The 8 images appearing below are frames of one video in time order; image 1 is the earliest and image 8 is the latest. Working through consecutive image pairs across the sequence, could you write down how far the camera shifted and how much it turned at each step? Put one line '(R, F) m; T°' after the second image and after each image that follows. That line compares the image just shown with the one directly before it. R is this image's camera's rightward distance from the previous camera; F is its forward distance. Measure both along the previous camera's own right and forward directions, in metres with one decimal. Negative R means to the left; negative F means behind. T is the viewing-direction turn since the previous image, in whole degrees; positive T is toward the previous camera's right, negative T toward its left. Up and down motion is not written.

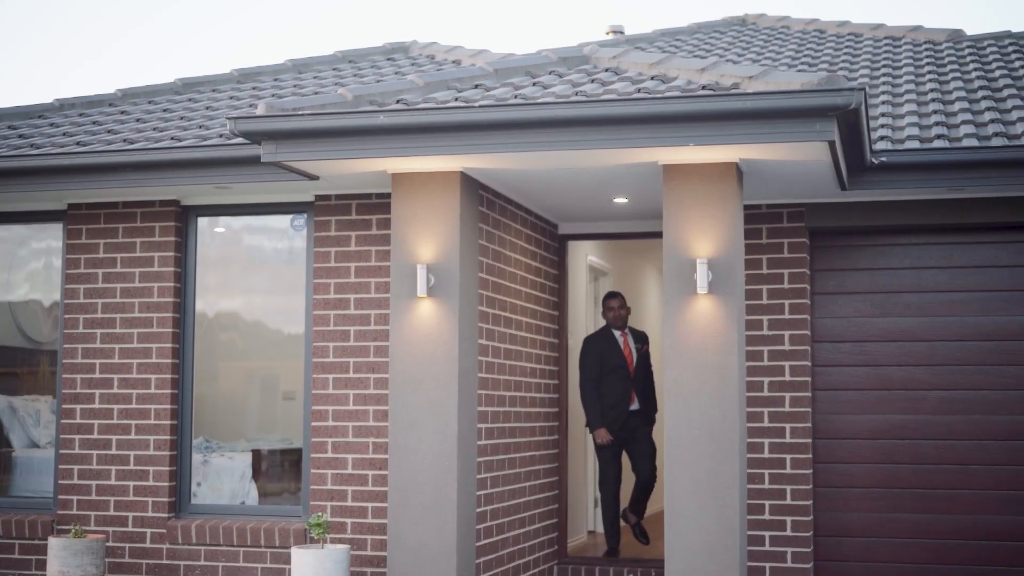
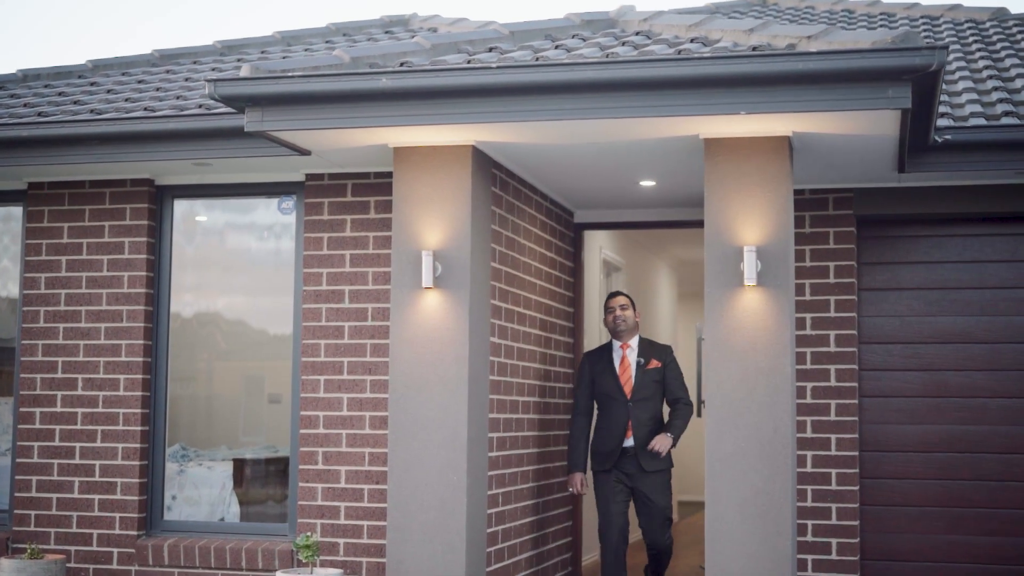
(-0.1, +0.8) m; +1°
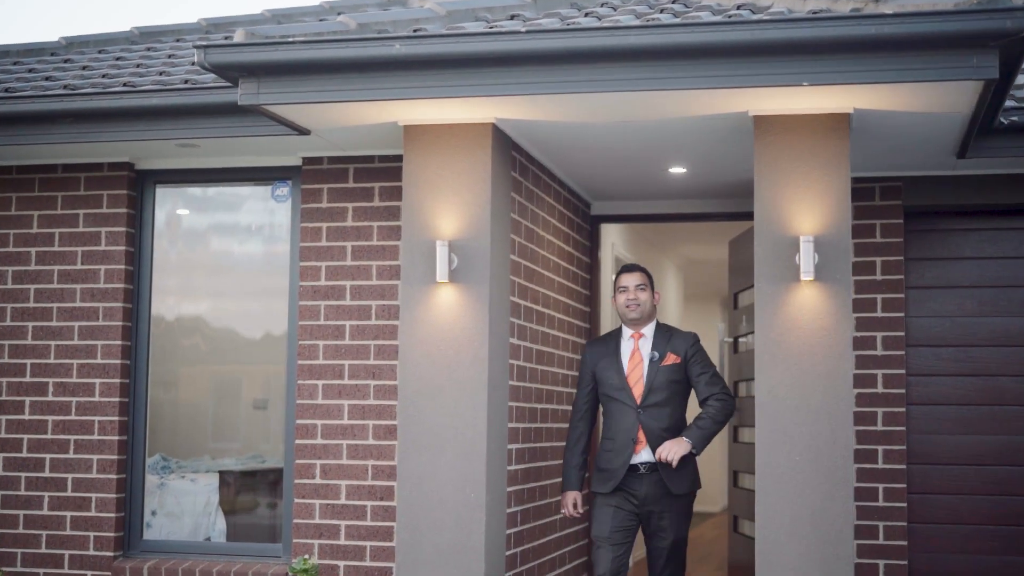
(-0.2, +0.6) m; +1°
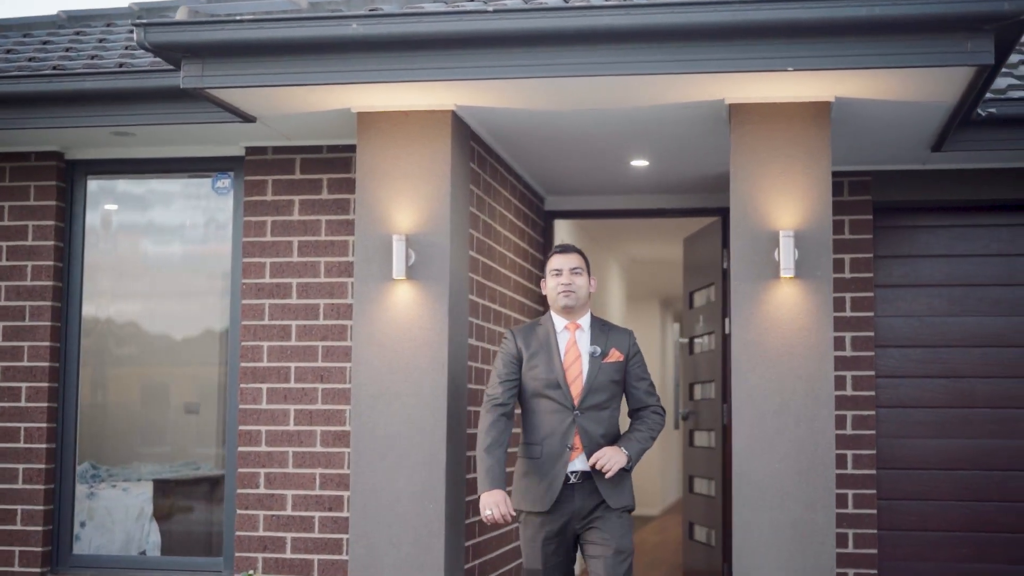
(-0.1, +0.3) m; +3°
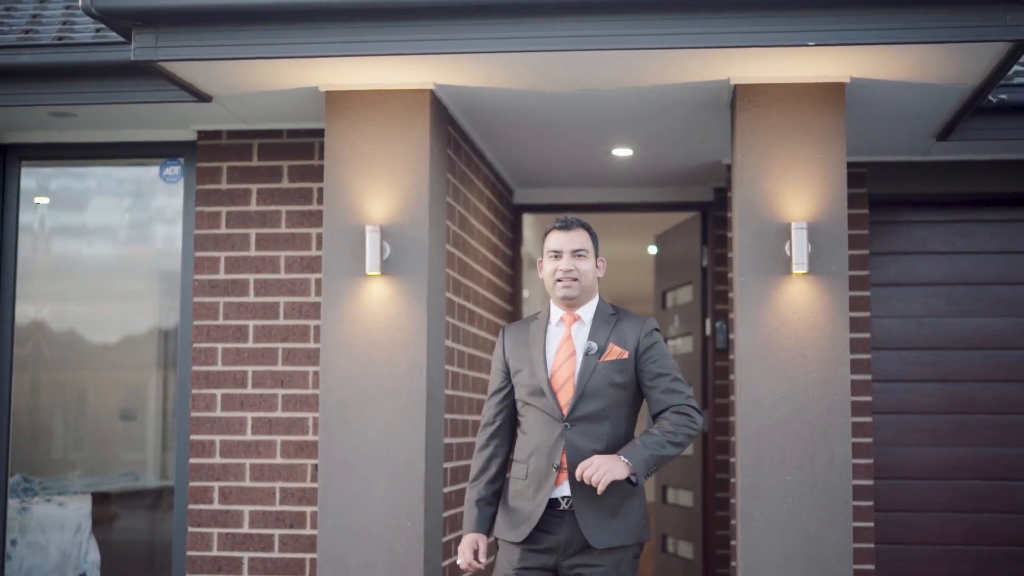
(-0.2, +0.4) m; +3°
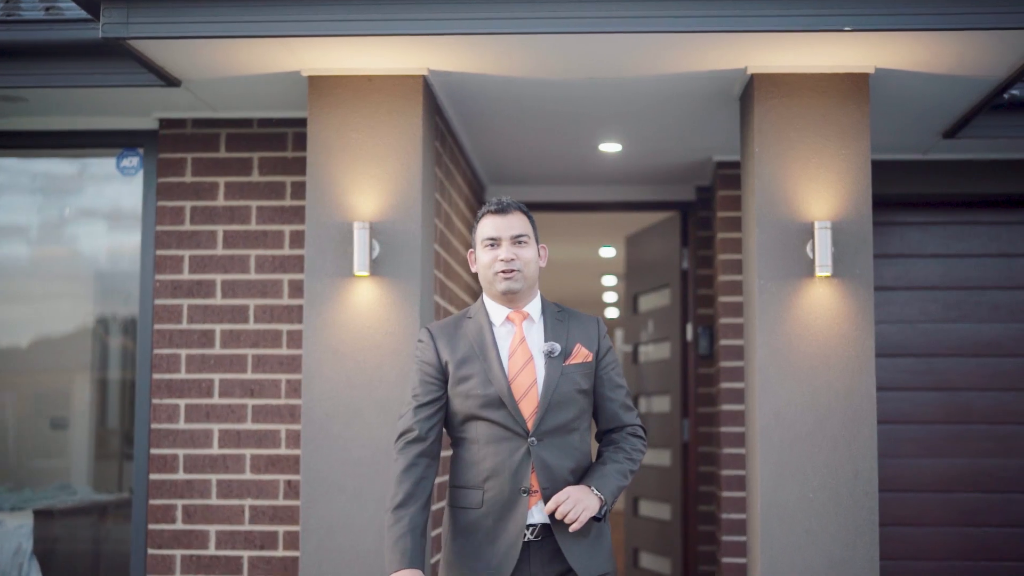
(-0.2, +0.3) m; +3°
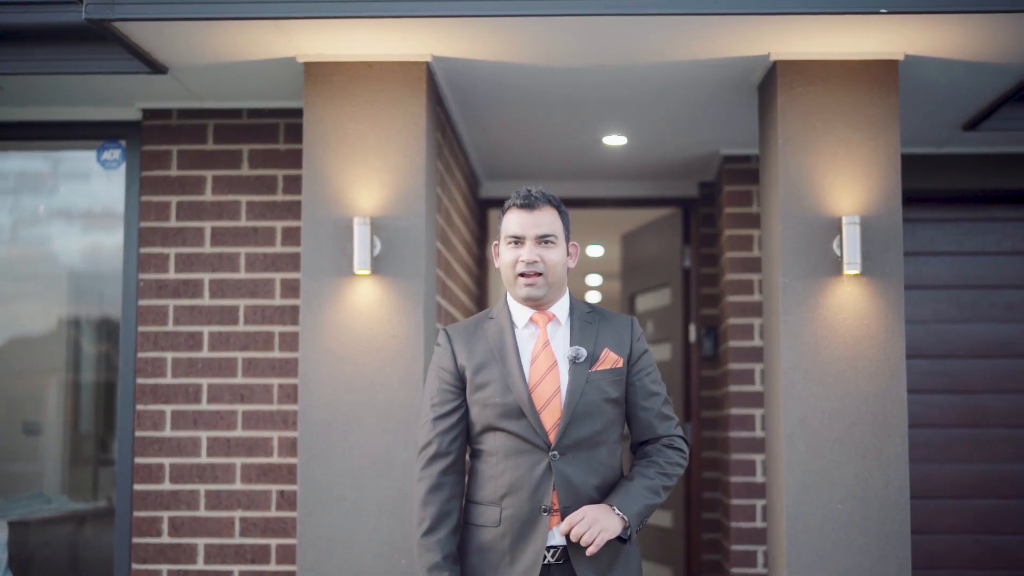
(-0.1, +0.2) m; +1°
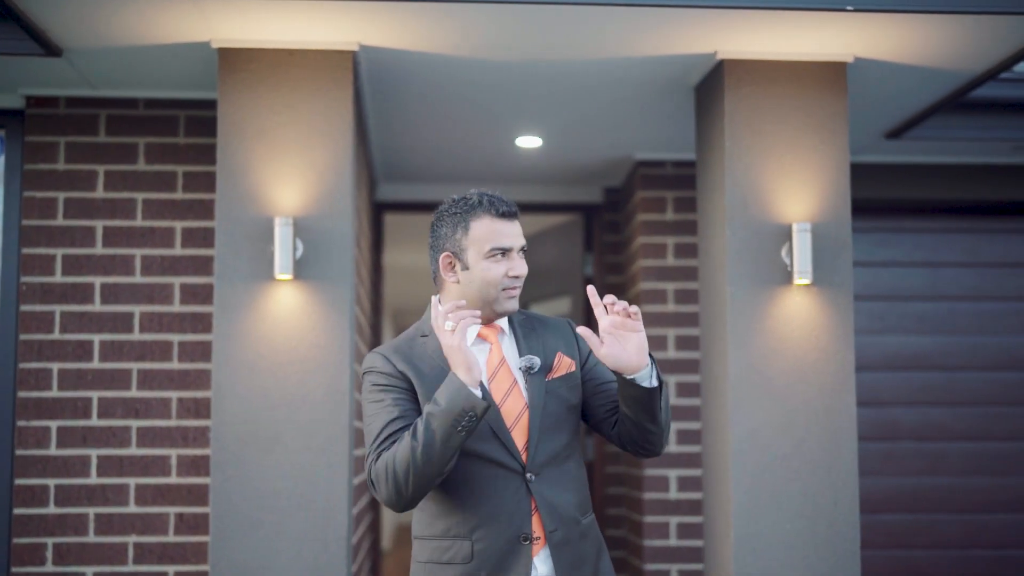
(-0.2, +0.3) m; +7°
